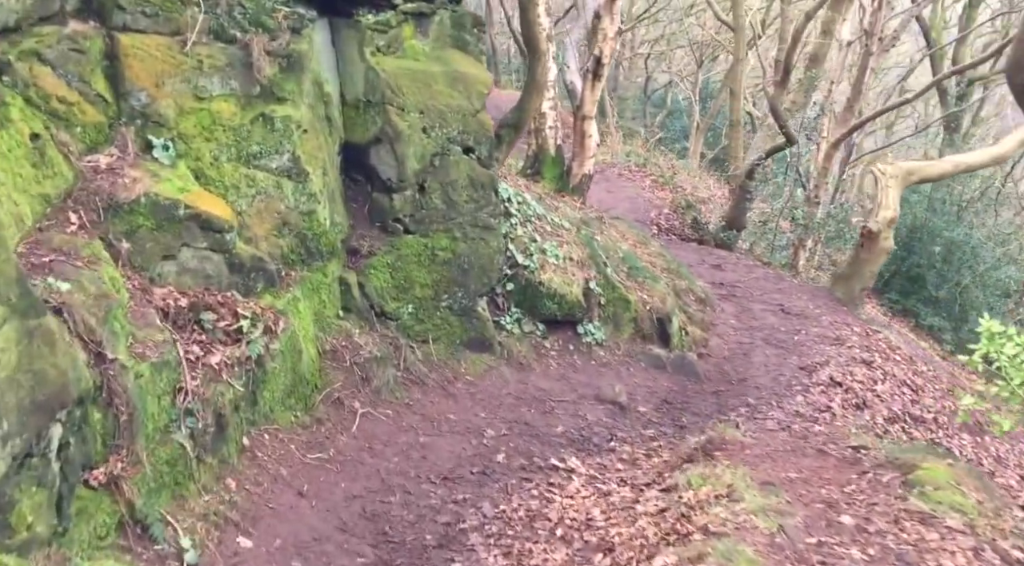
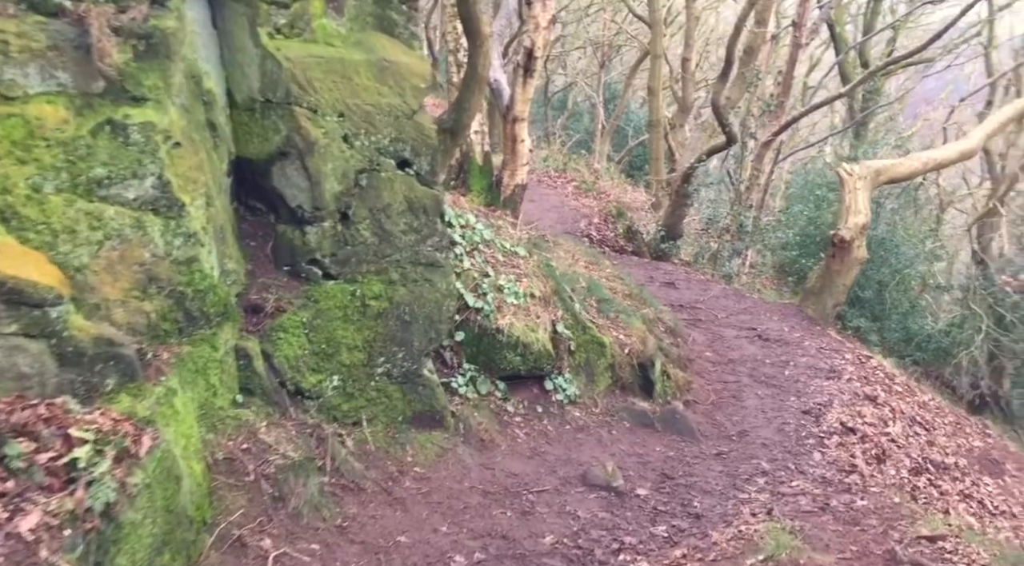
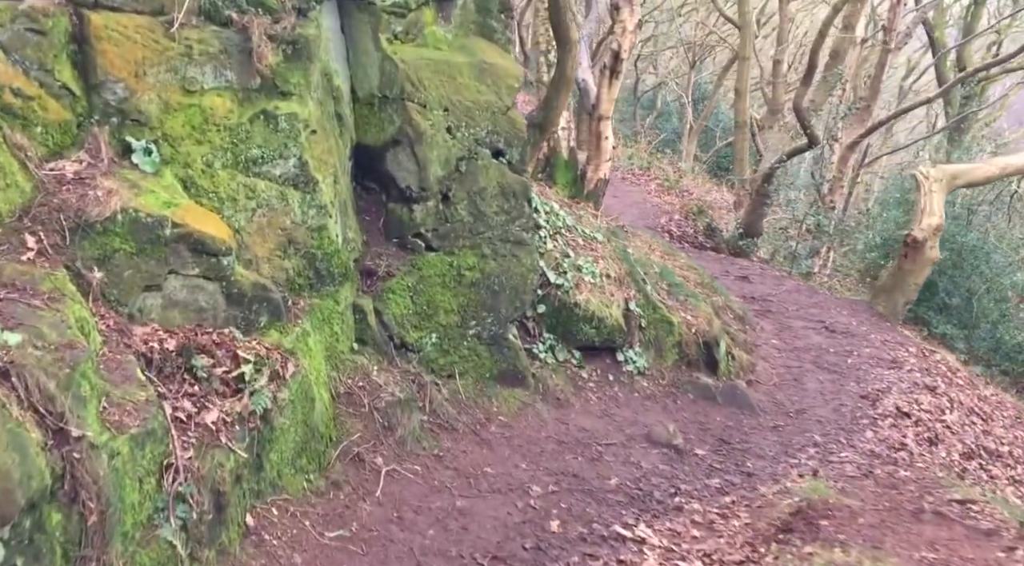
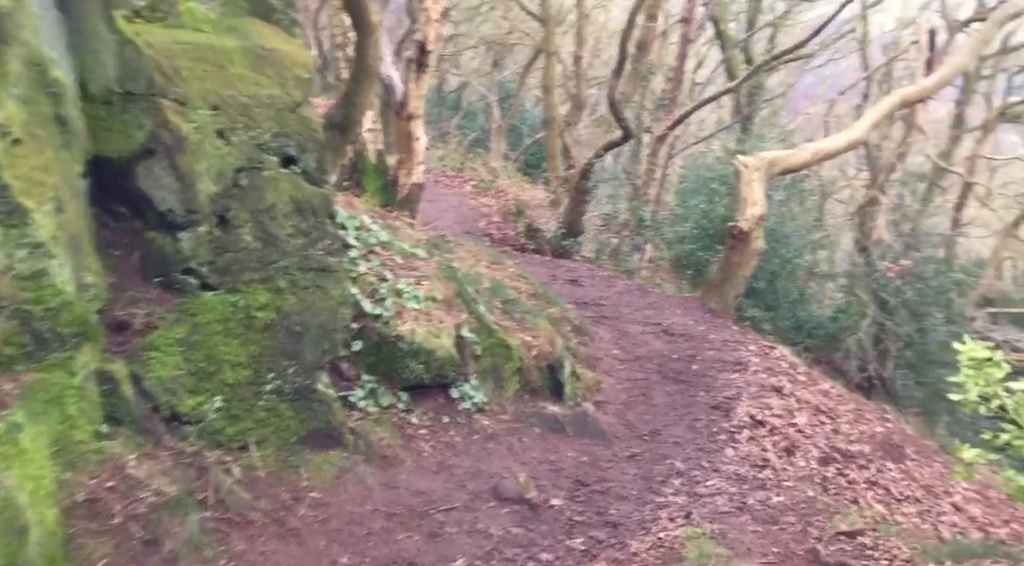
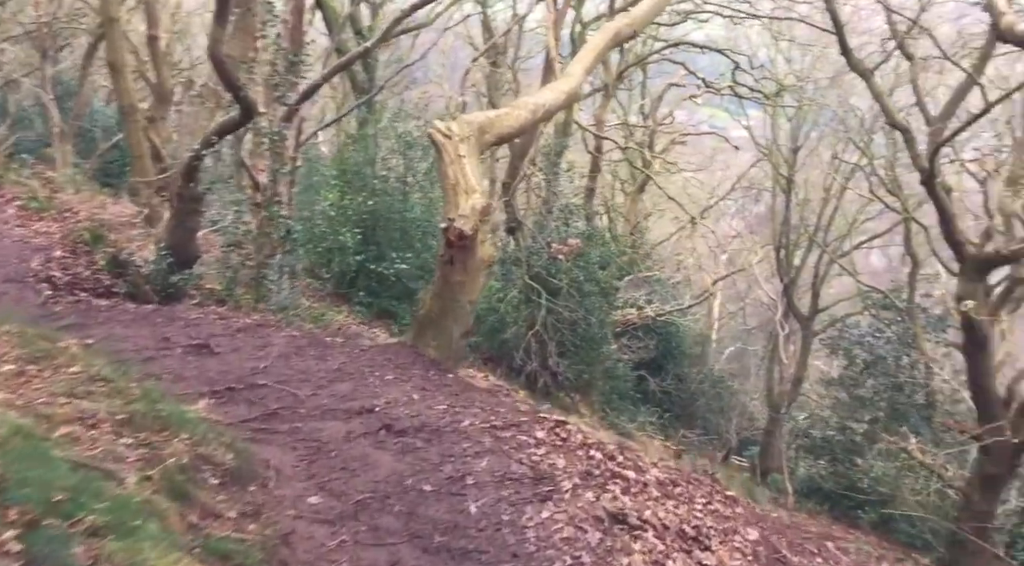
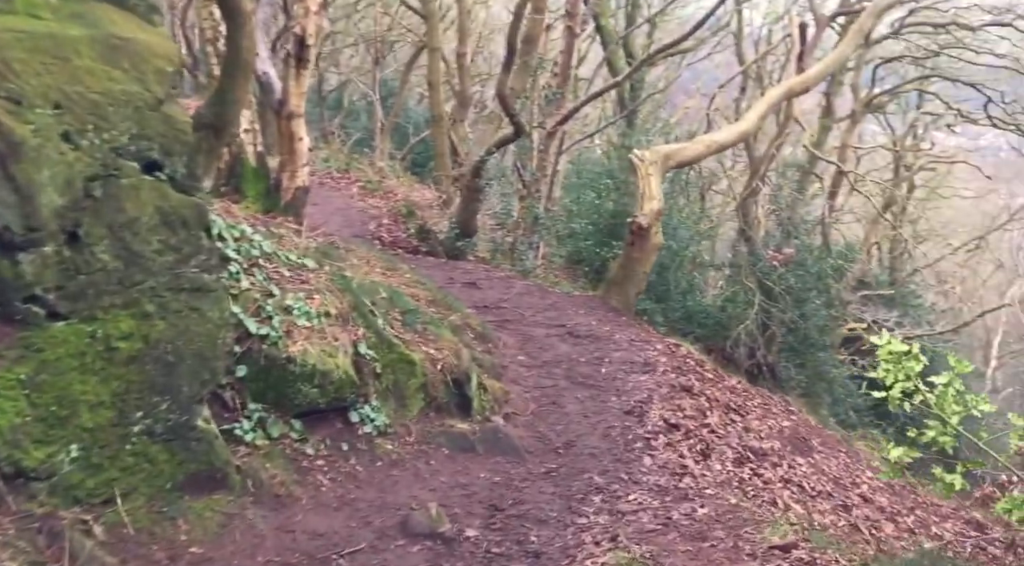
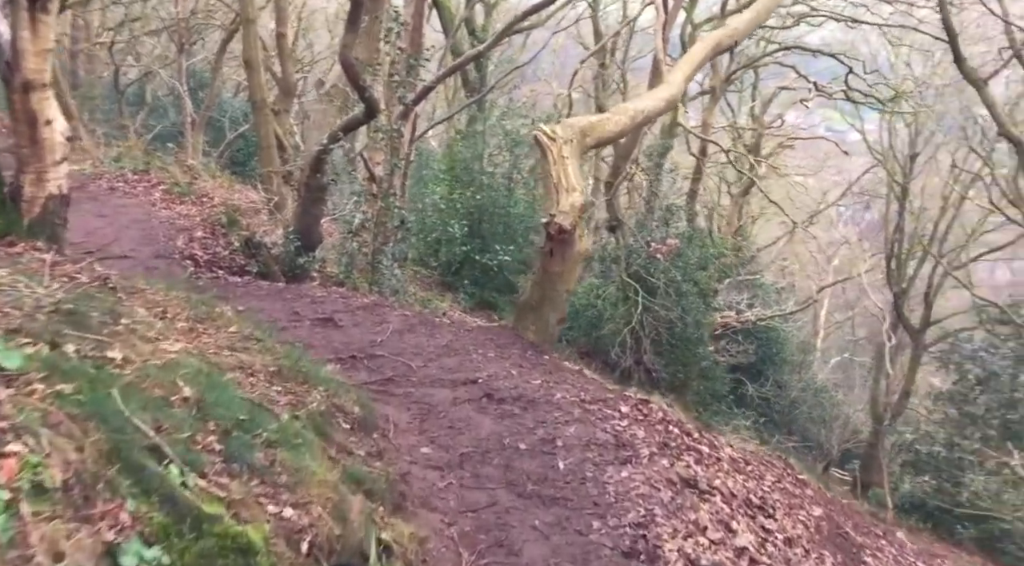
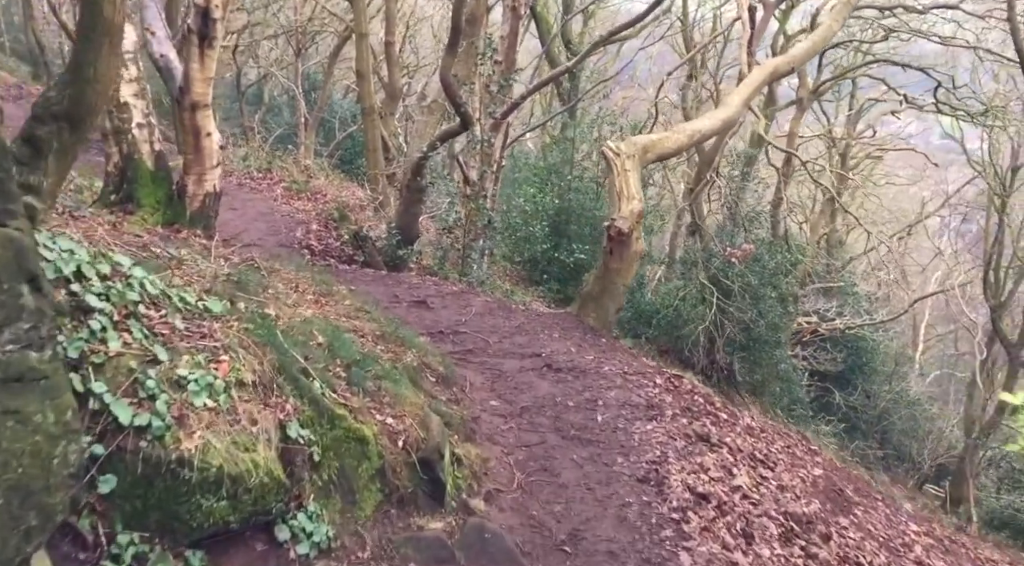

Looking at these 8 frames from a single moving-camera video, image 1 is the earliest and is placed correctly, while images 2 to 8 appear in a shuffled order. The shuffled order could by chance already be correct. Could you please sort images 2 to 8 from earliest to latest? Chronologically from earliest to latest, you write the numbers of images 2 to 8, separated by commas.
3, 2, 4, 6, 8, 7, 5
